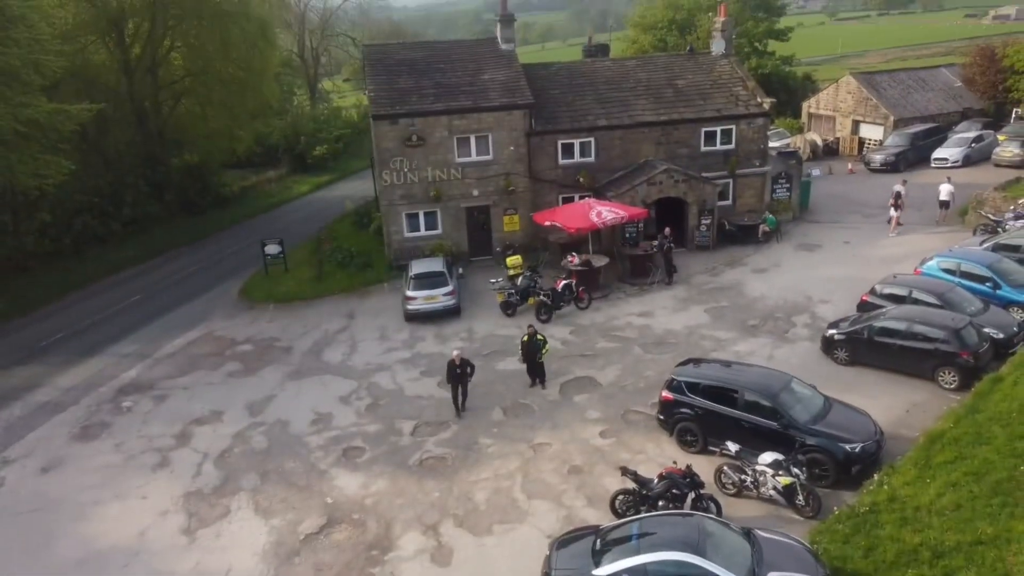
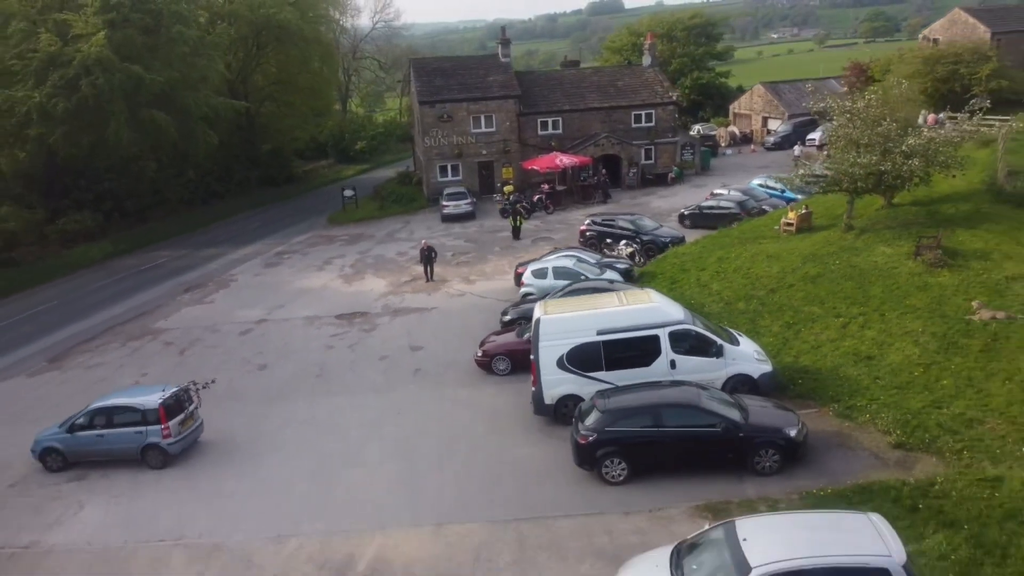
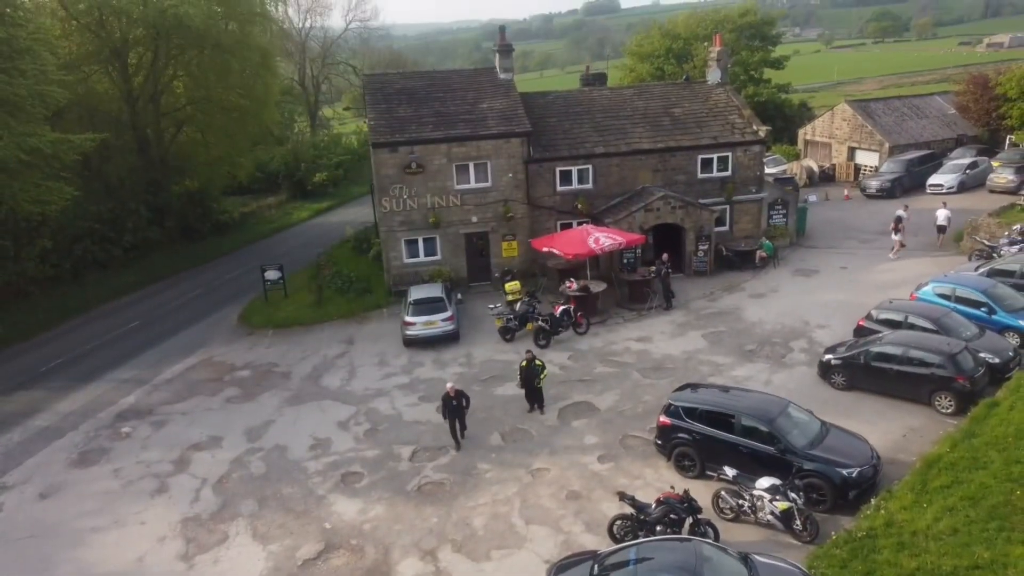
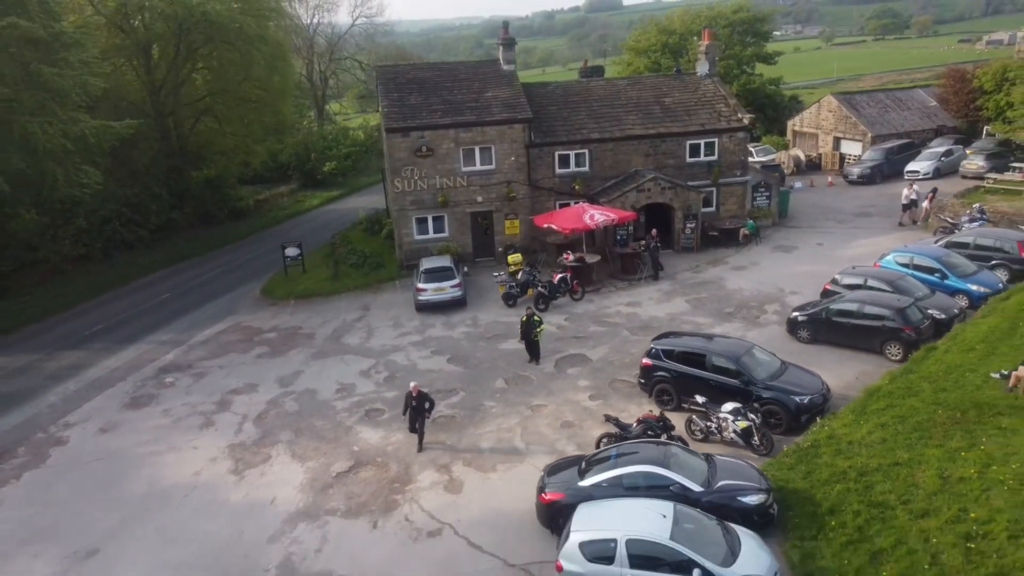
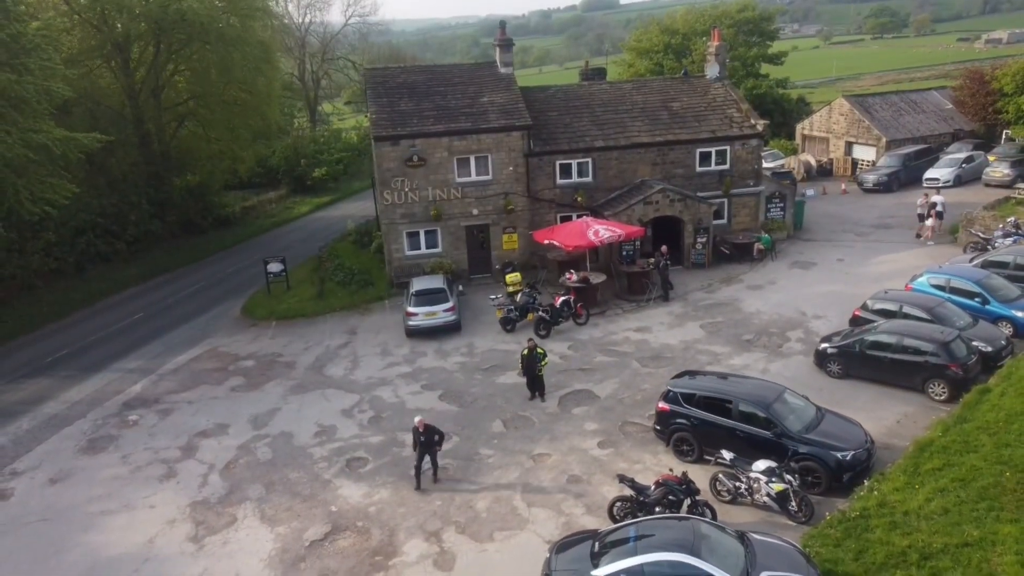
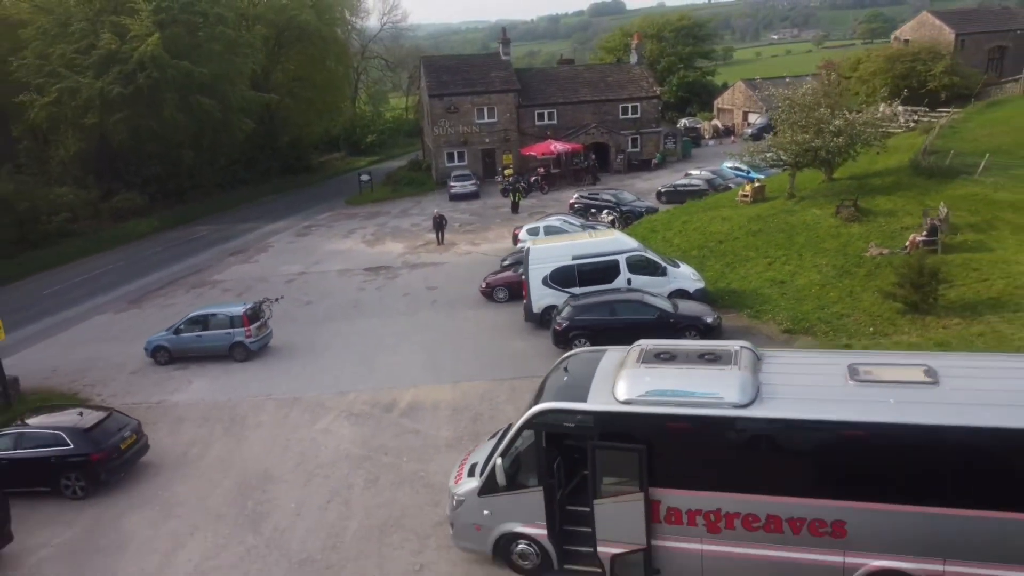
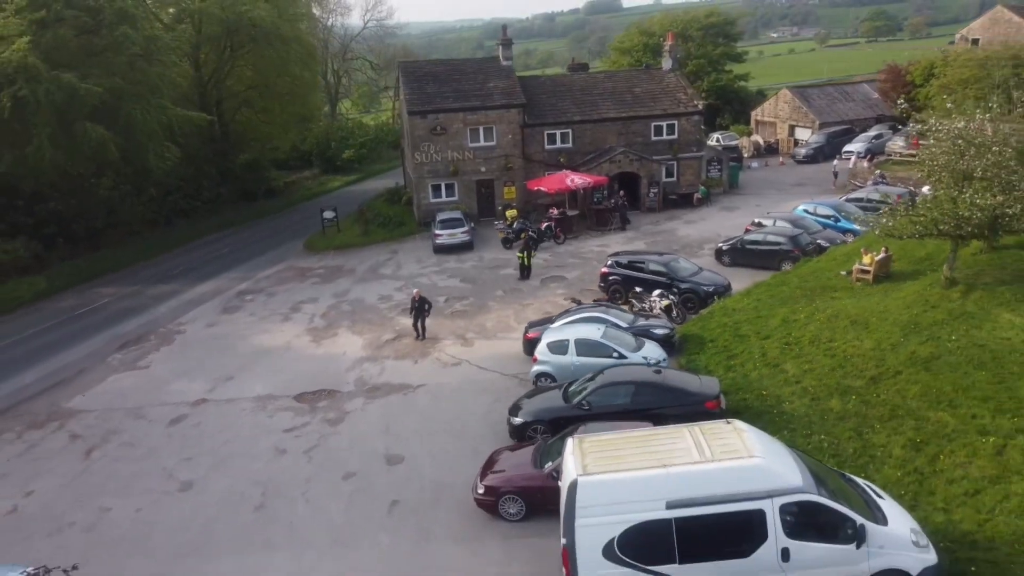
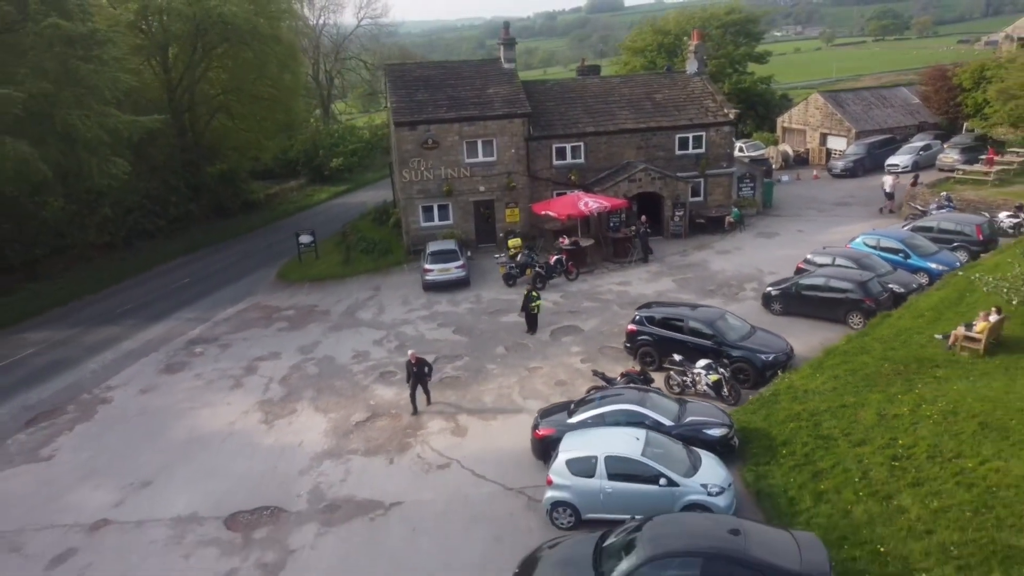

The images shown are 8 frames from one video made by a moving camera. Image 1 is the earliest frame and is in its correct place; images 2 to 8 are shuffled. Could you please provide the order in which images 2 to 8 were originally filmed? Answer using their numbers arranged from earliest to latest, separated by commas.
3, 5, 4, 8, 7, 2, 6
